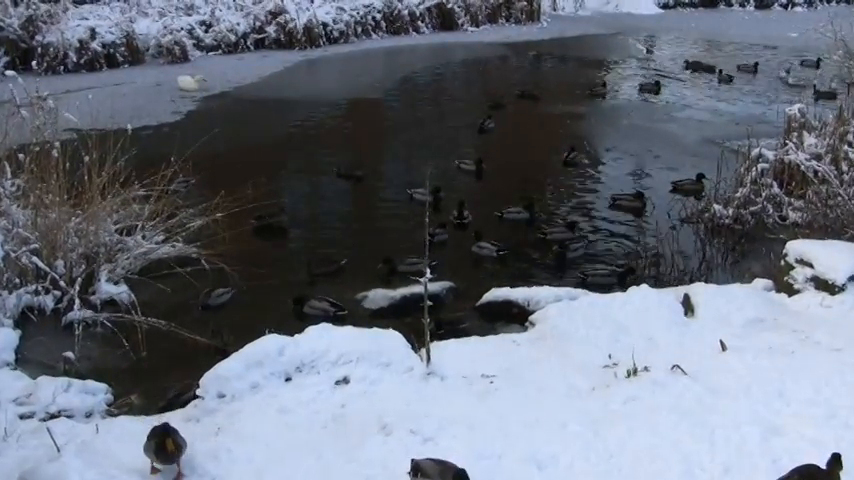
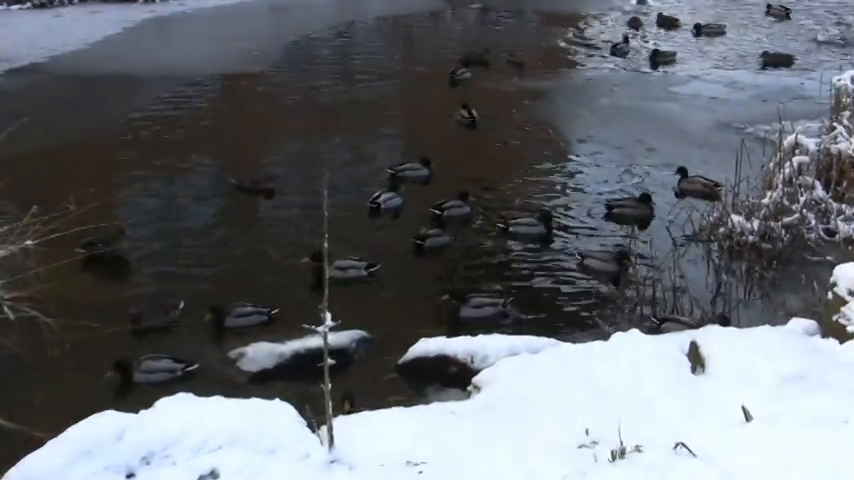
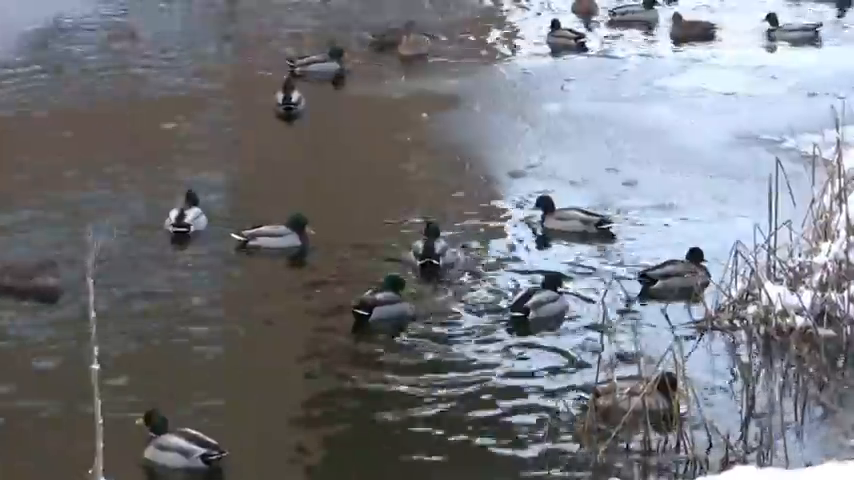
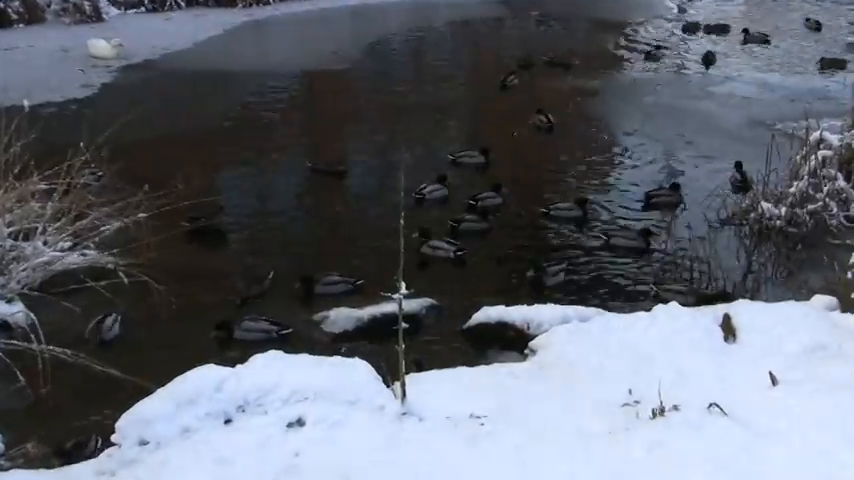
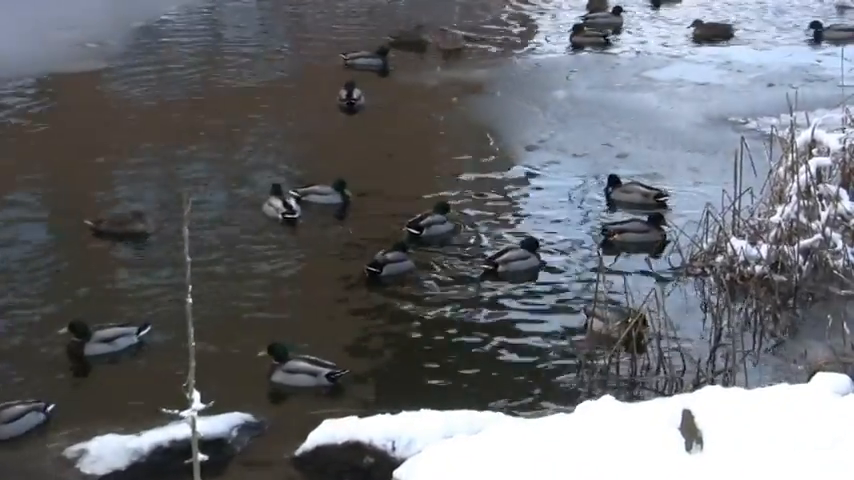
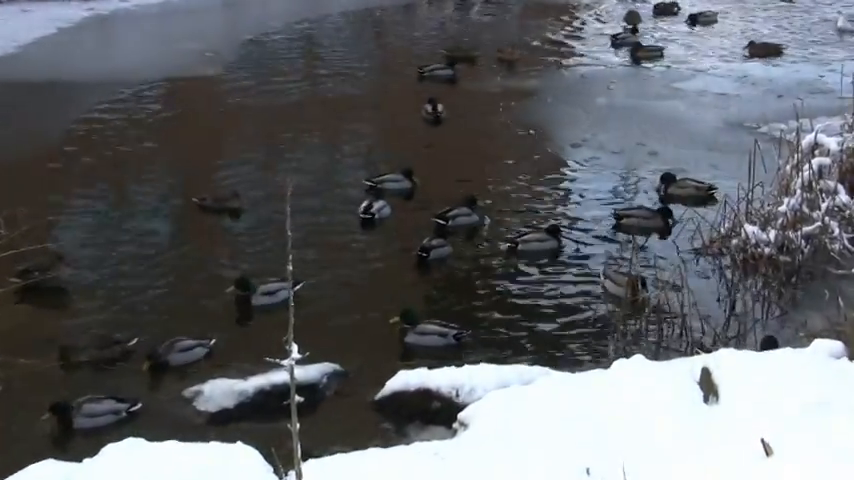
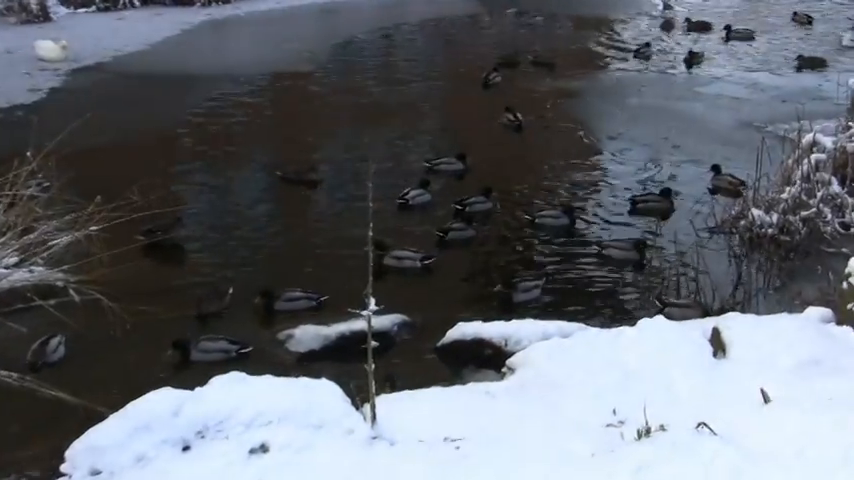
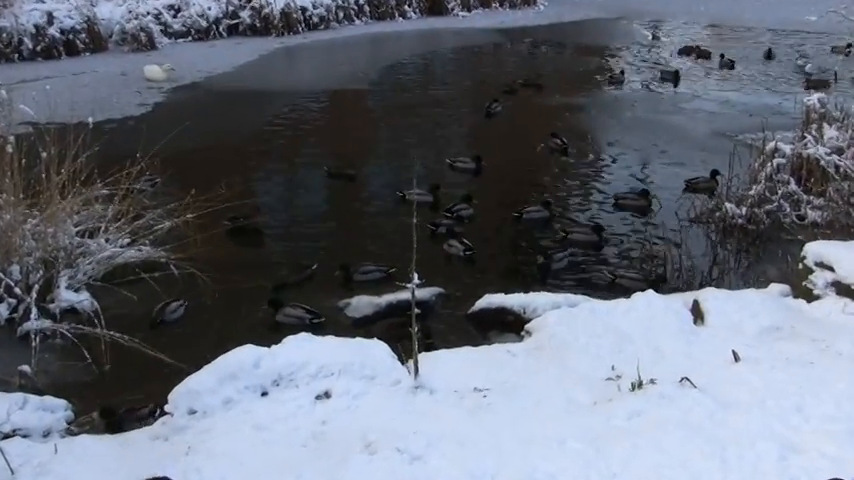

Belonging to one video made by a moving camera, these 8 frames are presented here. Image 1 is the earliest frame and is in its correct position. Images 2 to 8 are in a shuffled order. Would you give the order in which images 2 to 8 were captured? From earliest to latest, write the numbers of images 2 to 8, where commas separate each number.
8, 4, 7, 2, 6, 5, 3
